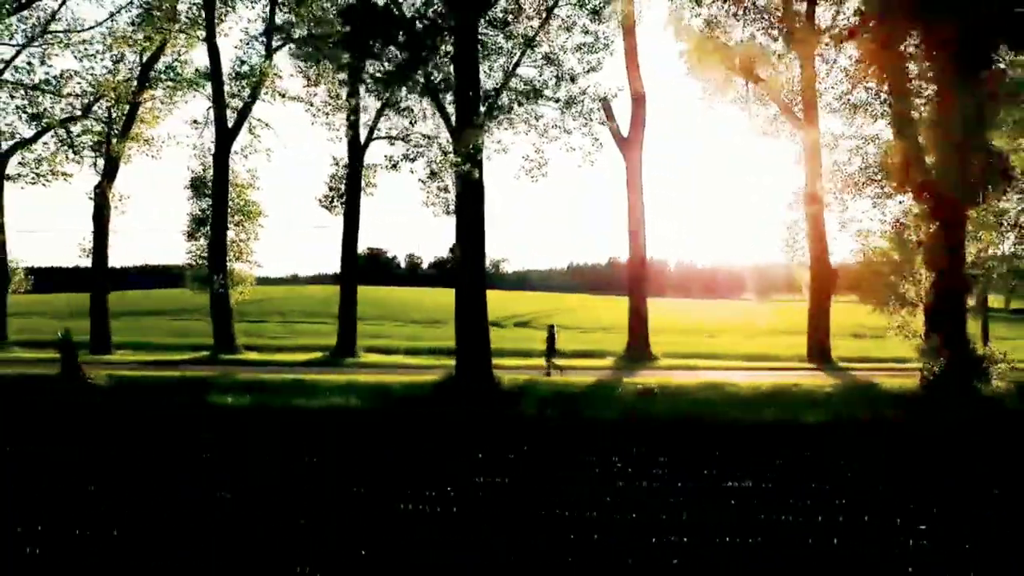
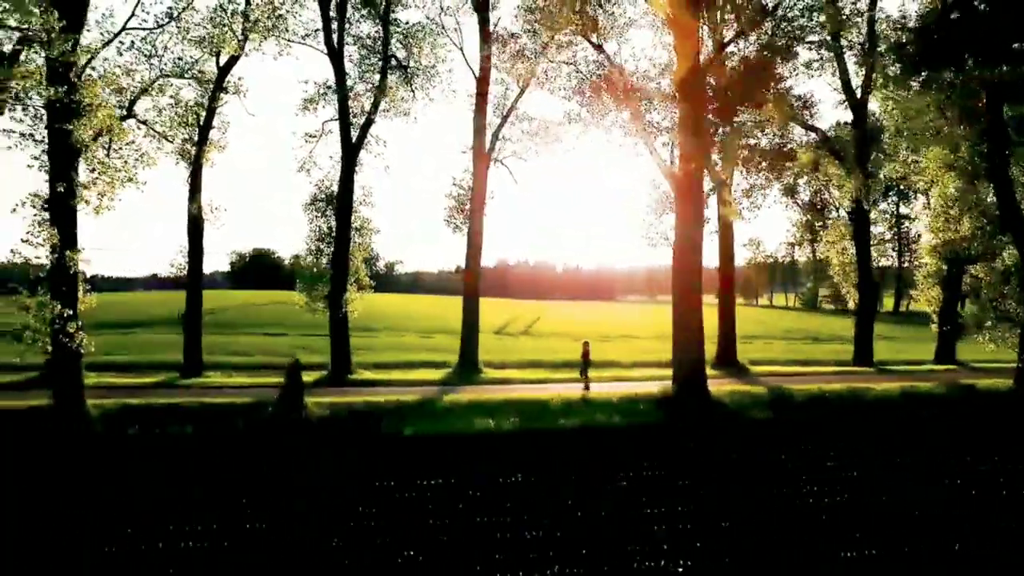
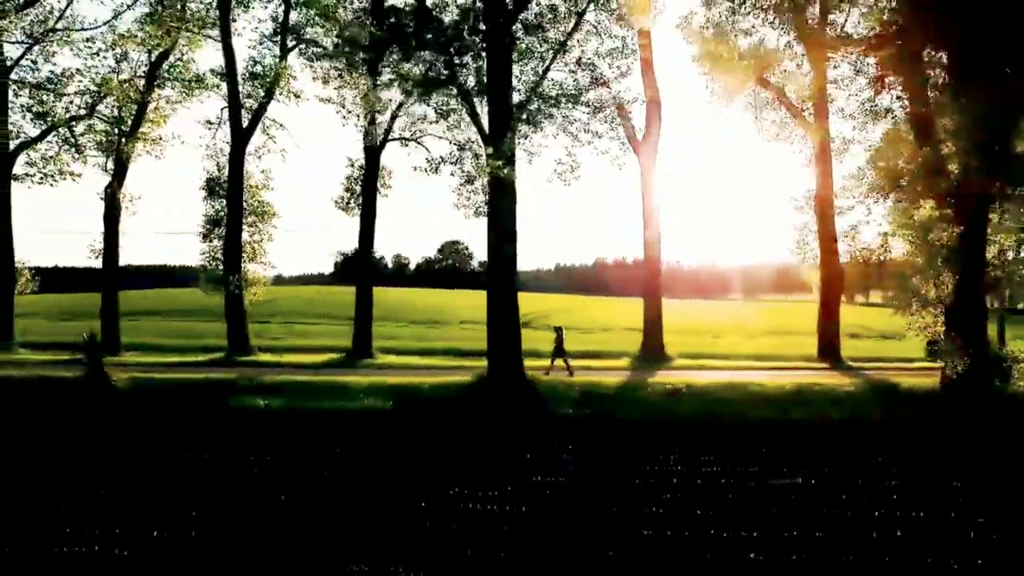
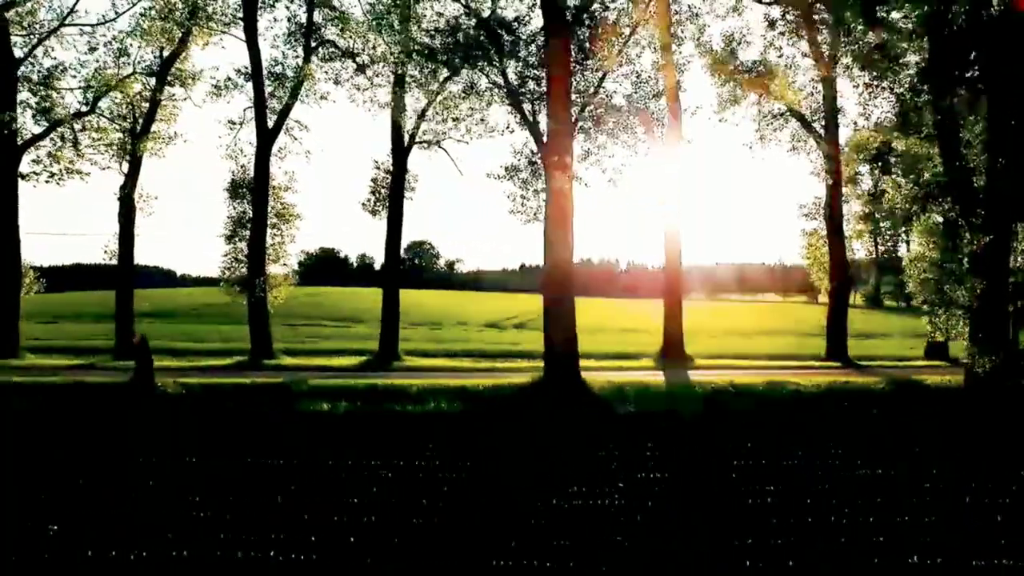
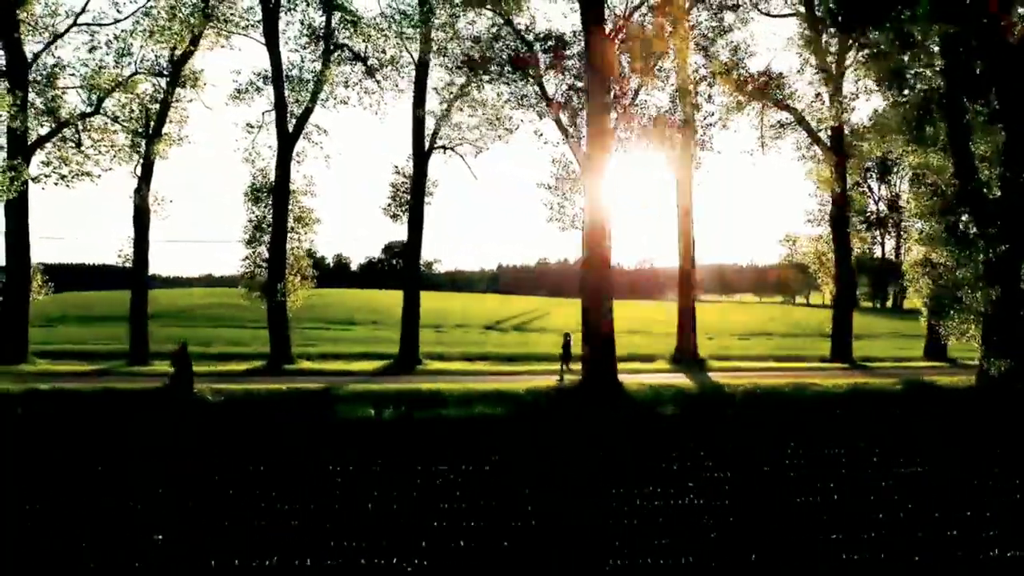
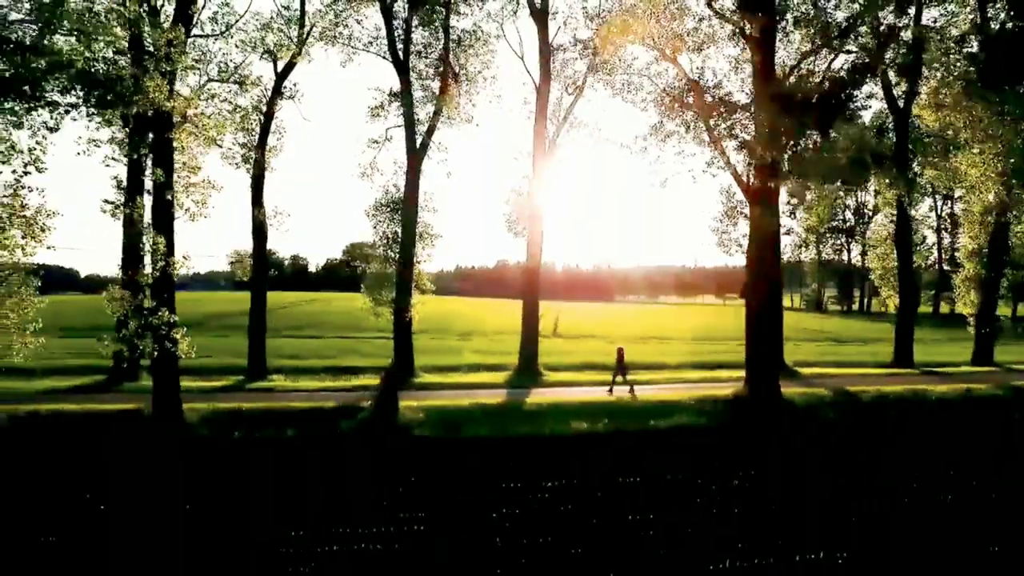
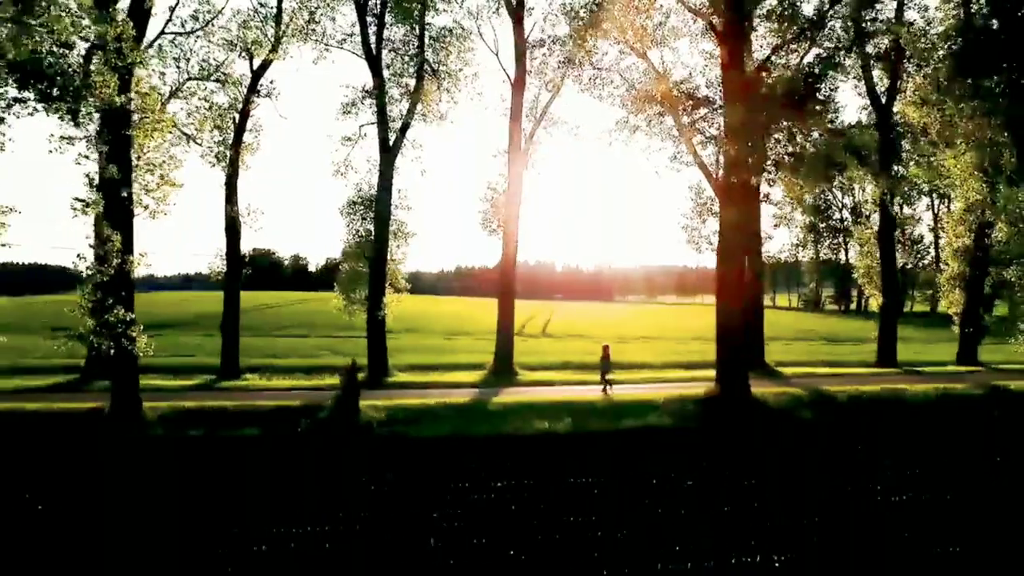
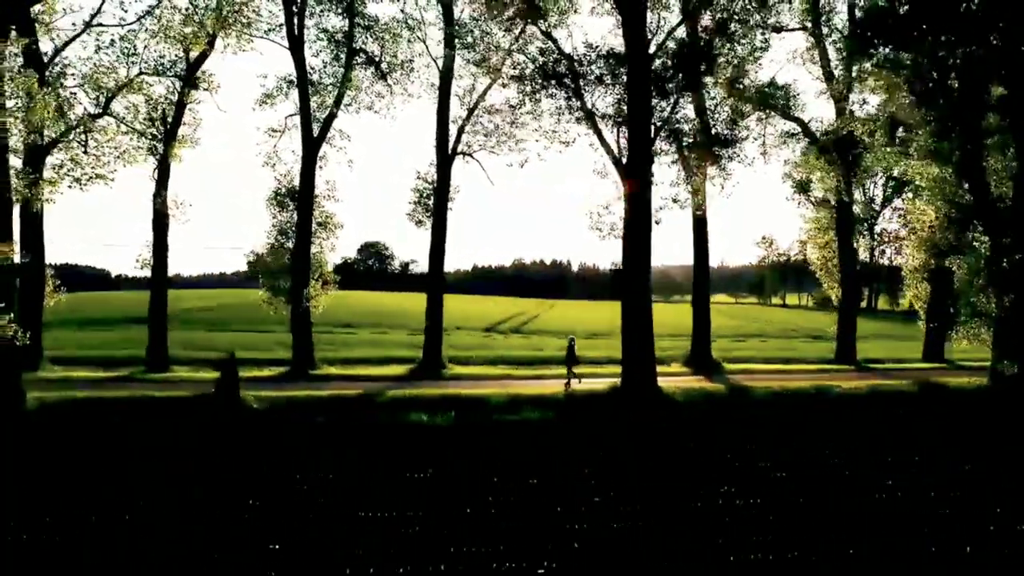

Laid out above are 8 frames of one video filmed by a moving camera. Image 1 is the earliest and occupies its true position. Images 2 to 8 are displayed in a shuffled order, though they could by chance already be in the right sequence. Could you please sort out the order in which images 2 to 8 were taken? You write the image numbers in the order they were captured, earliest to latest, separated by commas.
3, 4, 5, 8, 2, 7, 6
